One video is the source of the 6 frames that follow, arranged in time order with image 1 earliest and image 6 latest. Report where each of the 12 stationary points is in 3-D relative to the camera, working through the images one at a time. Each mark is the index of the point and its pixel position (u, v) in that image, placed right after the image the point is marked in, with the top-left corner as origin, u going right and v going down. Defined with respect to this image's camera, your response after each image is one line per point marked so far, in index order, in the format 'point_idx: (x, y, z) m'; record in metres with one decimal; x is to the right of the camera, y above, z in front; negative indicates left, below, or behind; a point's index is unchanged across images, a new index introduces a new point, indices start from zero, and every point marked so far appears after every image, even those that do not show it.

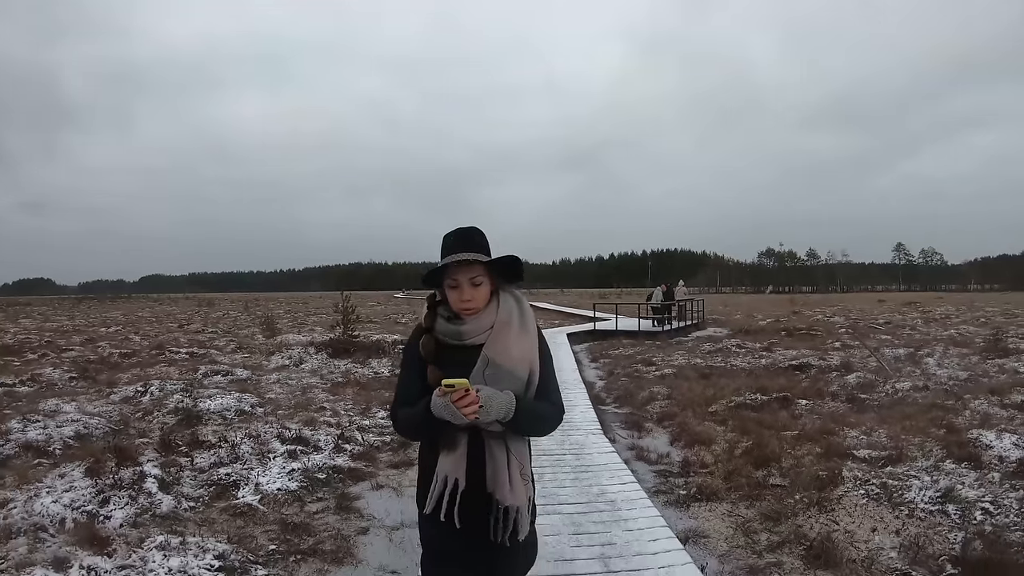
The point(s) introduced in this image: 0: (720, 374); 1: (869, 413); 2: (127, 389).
0: (+4.2, -1.8, +10.9) m
1: (+5.3, -1.9, +8.0) m
2: (-8.8, -2.3, +12.4) m
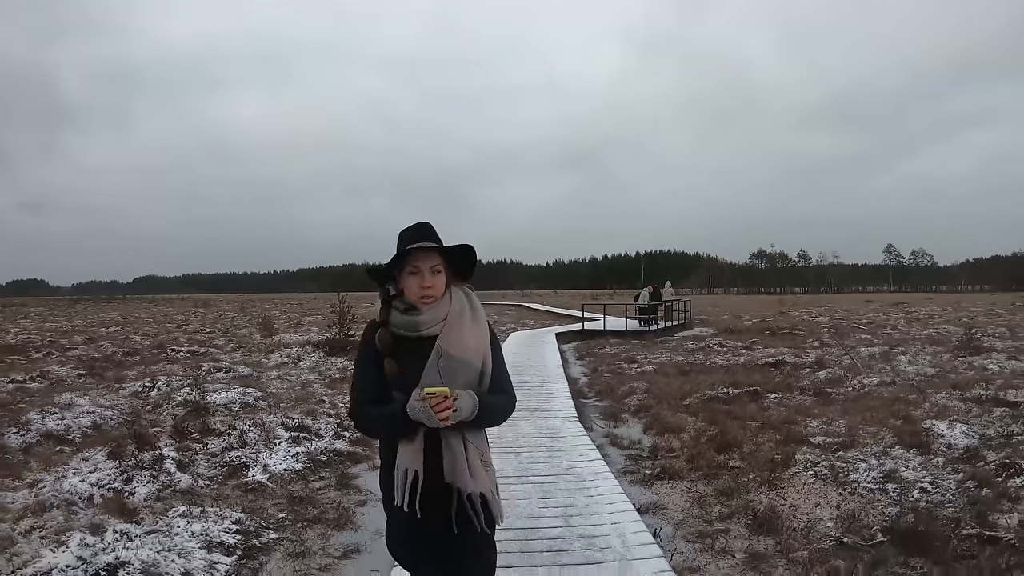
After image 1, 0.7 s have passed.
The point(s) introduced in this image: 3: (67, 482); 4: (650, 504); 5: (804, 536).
0: (+4.0, -1.8, +11.4) m
1: (+5.1, -1.9, +8.6) m
2: (-9.0, -2.3, +12.9) m
3: (-5.3, -2.3, +6.4) m
4: (+1.3, -2.0, +5.0) m
5: (+2.5, -2.1, +4.5) m
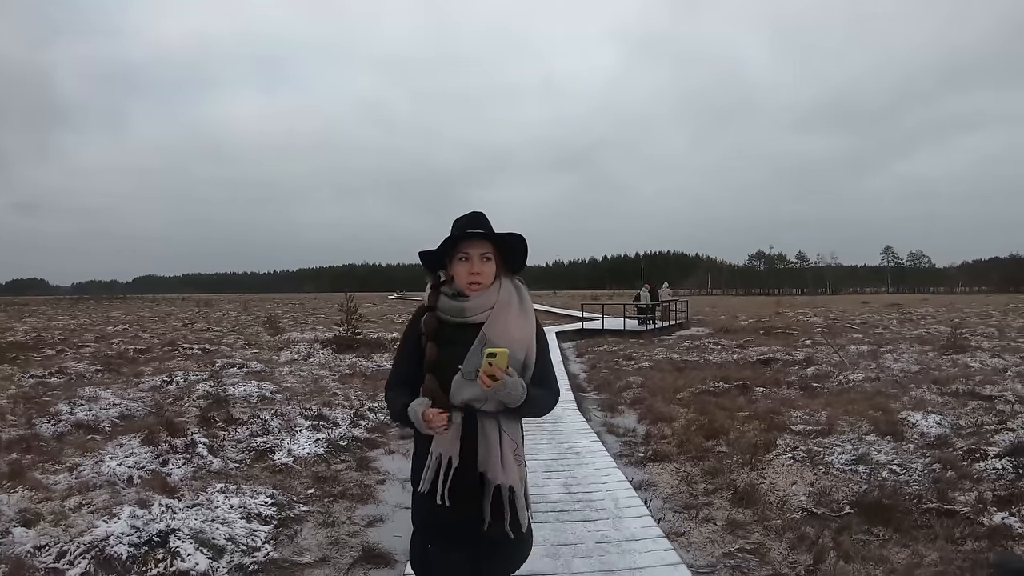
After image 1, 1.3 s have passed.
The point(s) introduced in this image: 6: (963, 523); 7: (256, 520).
0: (+4.1, -1.8, +12.0) m
1: (+5.2, -1.9, +9.1) m
2: (-8.9, -2.3, +13.5) m
3: (-5.3, -2.3, +6.9) m
4: (+1.4, -2.0, +5.6) m
5: (+2.5, -2.1, +5.0) m
6: (+4.0, -2.1, +4.8) m
7: (-2.4, -2.2, +5.1) m
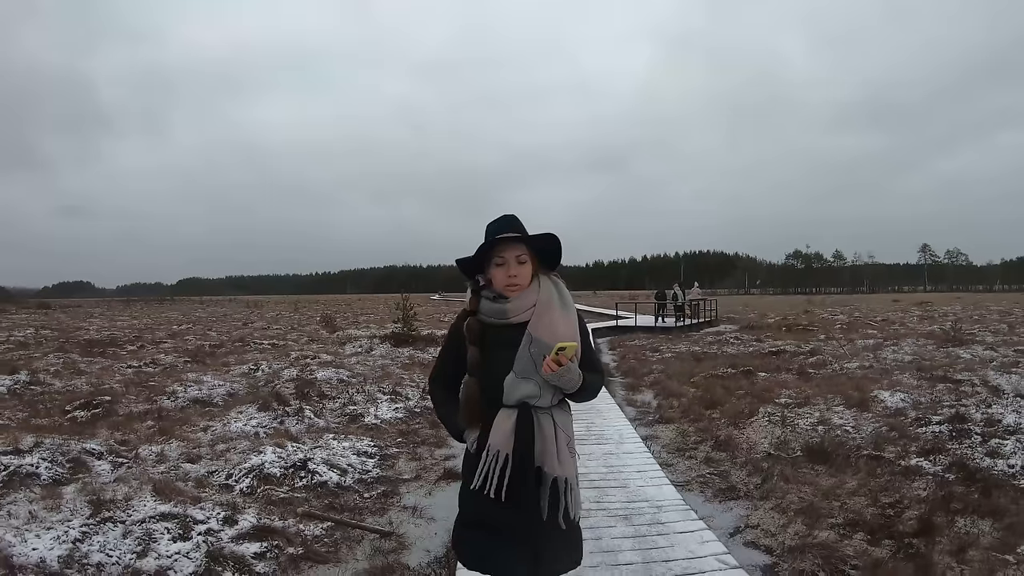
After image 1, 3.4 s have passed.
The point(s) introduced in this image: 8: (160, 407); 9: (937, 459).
0: (+5.0, -1.8, +13.5) m
1: (+5.9, -1.8, +10.6) m
2: (-7.9, -2.3, +15.9) m
3: (-4.7, -2.3, +9.1) m
4: (+1.9, -2.0, +7.3) m
5: (+3.0, -2.0, +6.7) m
6: (+4.4, -2.1, +6.4) m
7: (-1.9, -2.2, +7.1) m
8: (-7.8, -2.6, +11.8) m
9: (+5.1, -2.1, +6.5) m
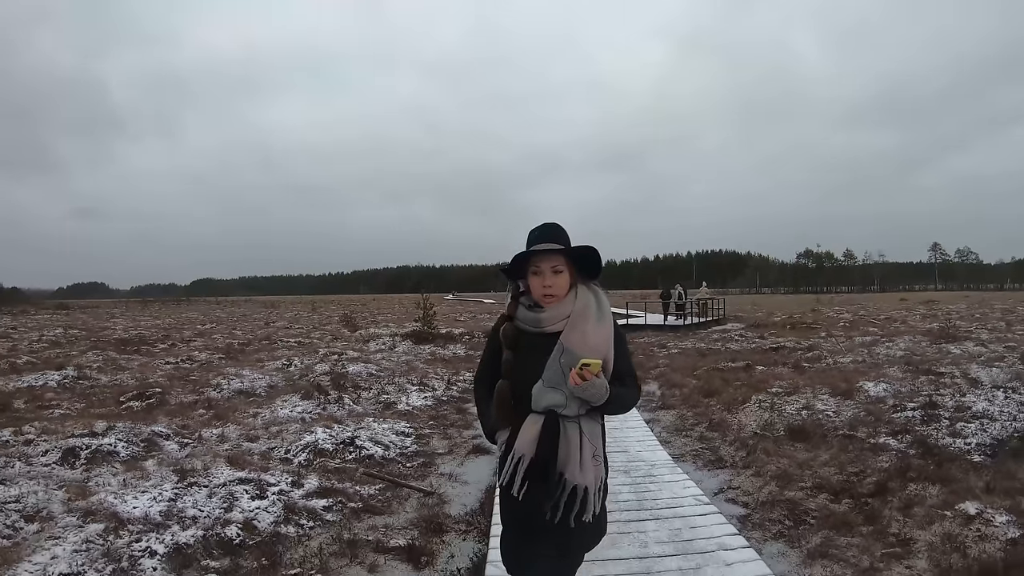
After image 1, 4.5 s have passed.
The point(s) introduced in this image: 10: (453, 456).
0: (+5.4, -1.8, +14.5) m
1: (+6.3, -1.8, +11.5) m
2: (-7.5, -2.4, +17.1) m
3: (-4.3, -2.3, +10.2) m
4: (+2.1, -2.0, +8.3) m
5: (+3.2, -2.1, +7.7) m
6: (+4.7, -2.1, +7.3) m
7: (-1.7, -2.2, +8.2) m
8: (-7.4, -2.7, +13.0) m
9: (+5.4, -2.1, +7.4) m
10: (-0.8, -2.3, +7.3) m
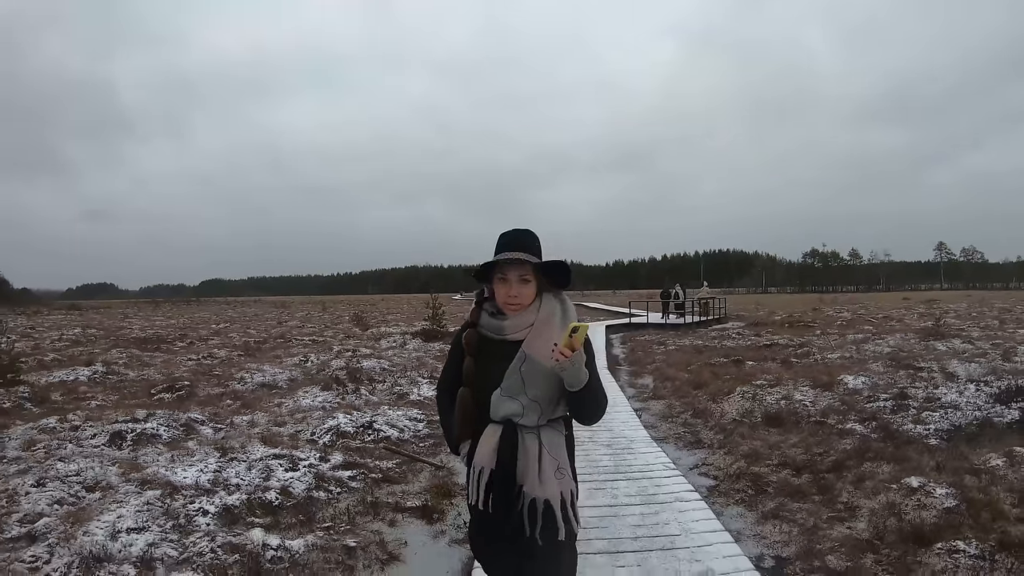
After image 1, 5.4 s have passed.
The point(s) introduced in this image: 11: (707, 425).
0: (+5.5, -1.8, +15.2) m
1: (+6.3, -1.8, +12.2) m
2: (-7.3, -2.4, +18.0) m
3: (-4.3, -2.3, +11.1) m
4: (+2.2, -2.0, +9.1) m
5: (+3.3, -2.1, +8.4) m
6: (+4.7, -2.1, +8.0) m
7: (-1.6, -2.2, +9.0) m
8: (-7.3, -2.7, +13.9) m
9: (+5.4, -2.1, +8.1) m
10: (-0.8, -2.3, +8.2) m
11: (+3.0, -2.1, +8.1) m
